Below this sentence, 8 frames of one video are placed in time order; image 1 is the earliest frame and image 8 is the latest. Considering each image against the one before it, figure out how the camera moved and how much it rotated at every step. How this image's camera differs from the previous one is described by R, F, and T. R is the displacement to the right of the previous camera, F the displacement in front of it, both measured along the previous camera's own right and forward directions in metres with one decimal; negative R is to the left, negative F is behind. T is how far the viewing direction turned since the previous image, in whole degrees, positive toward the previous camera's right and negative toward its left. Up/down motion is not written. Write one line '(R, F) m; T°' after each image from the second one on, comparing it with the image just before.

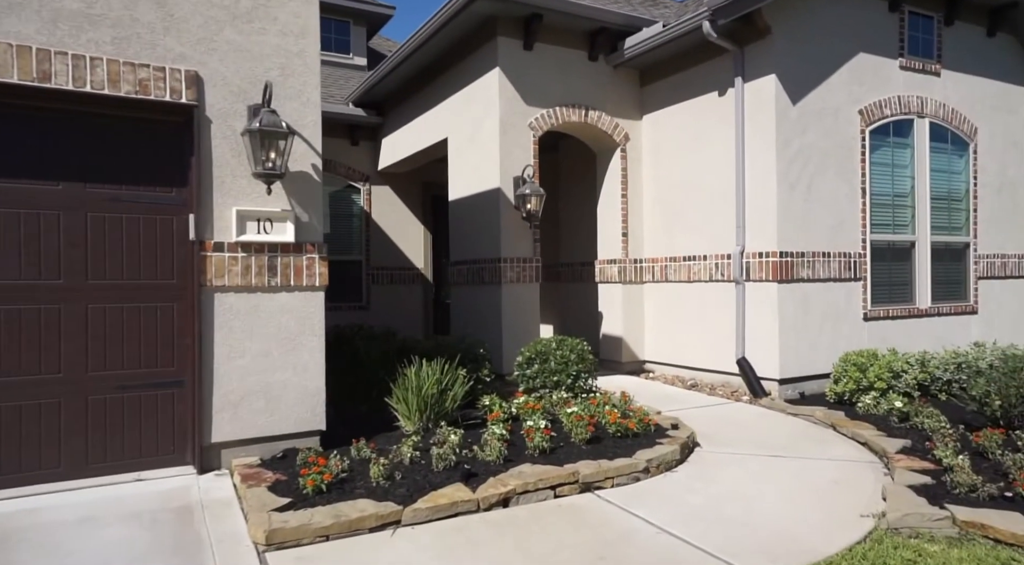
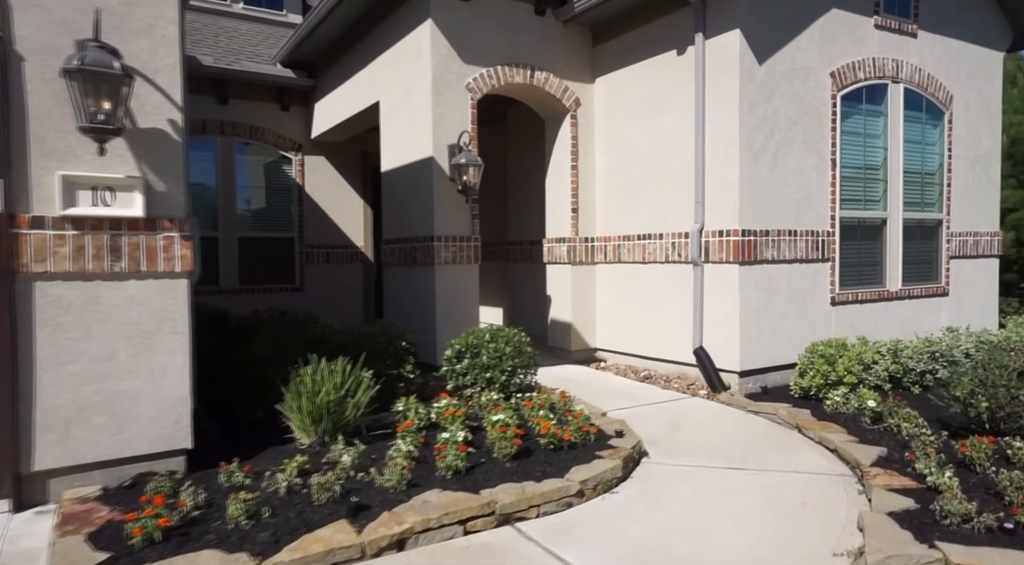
(+0.4, +0.9) m; +3°
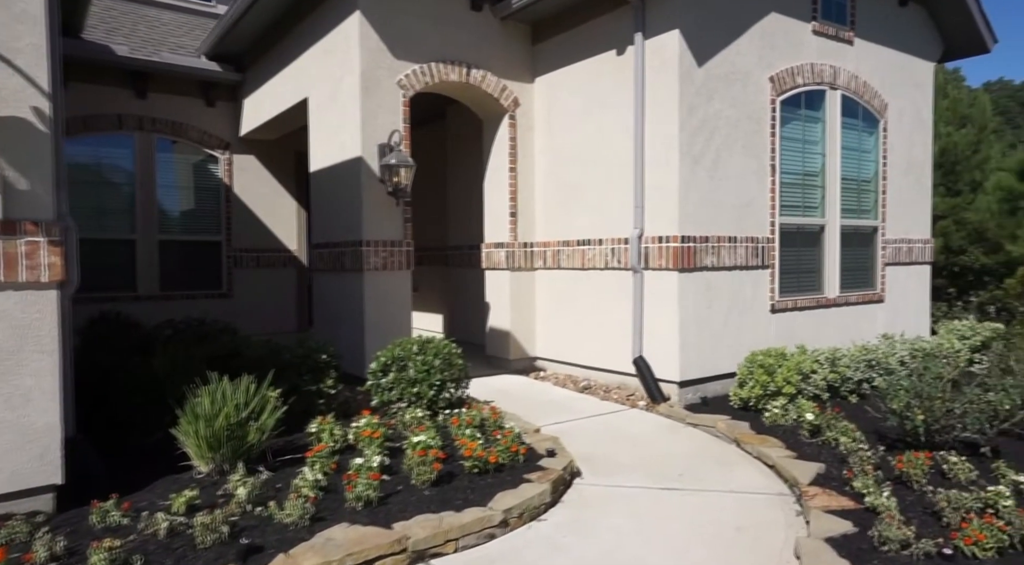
(+0.2, +0.3) m; +4°
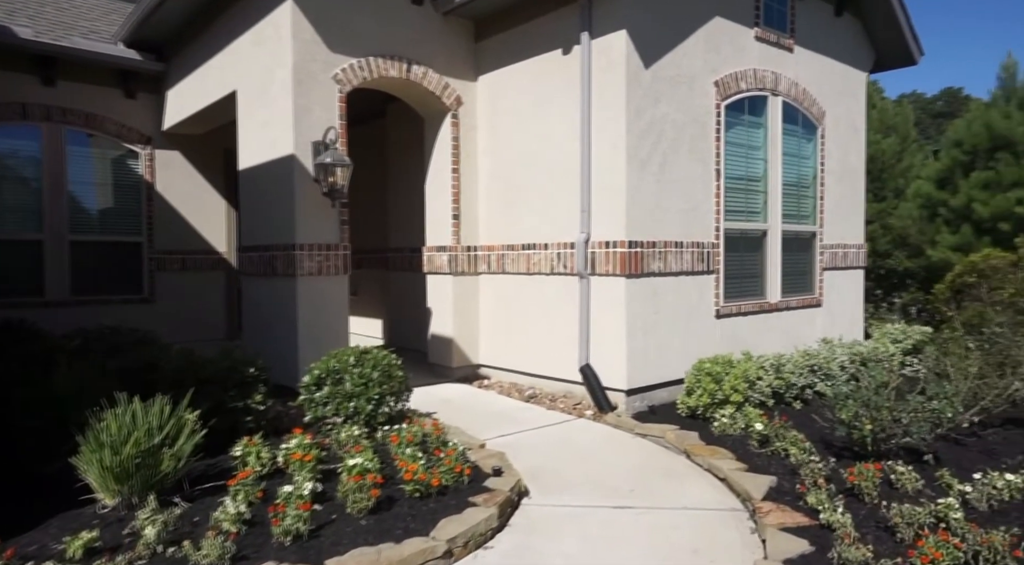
(0.0, +0.3) m; +5°
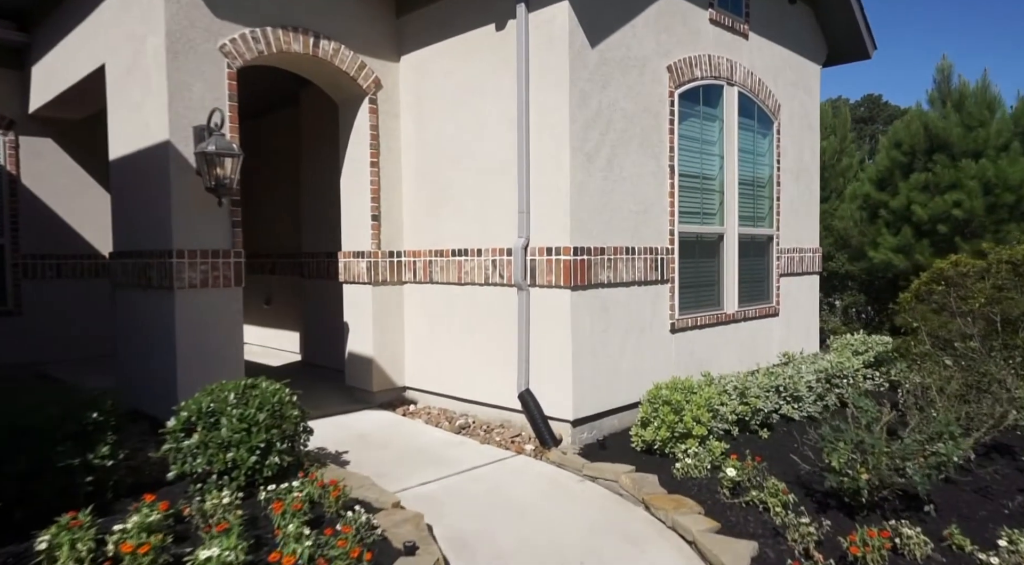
(+0.1, +1.0) m; +5°
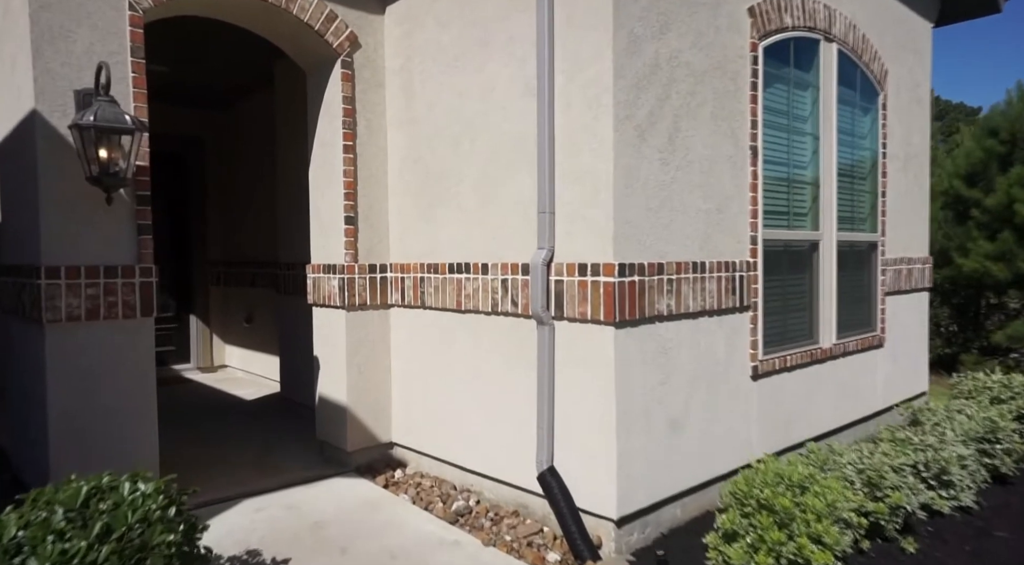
(+0.1, +1.9) m; -3°
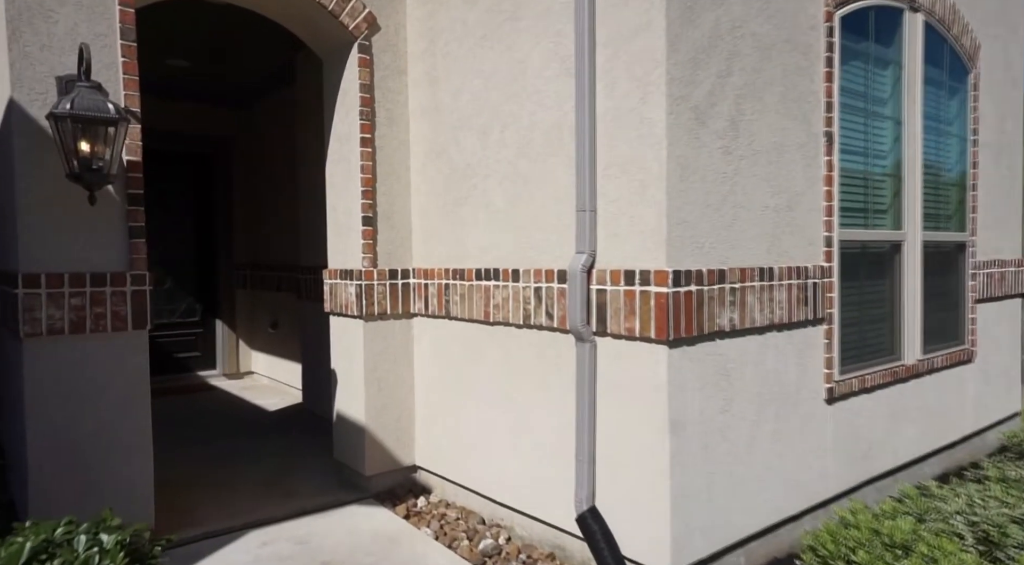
(0.0, +0.6) m; -3°
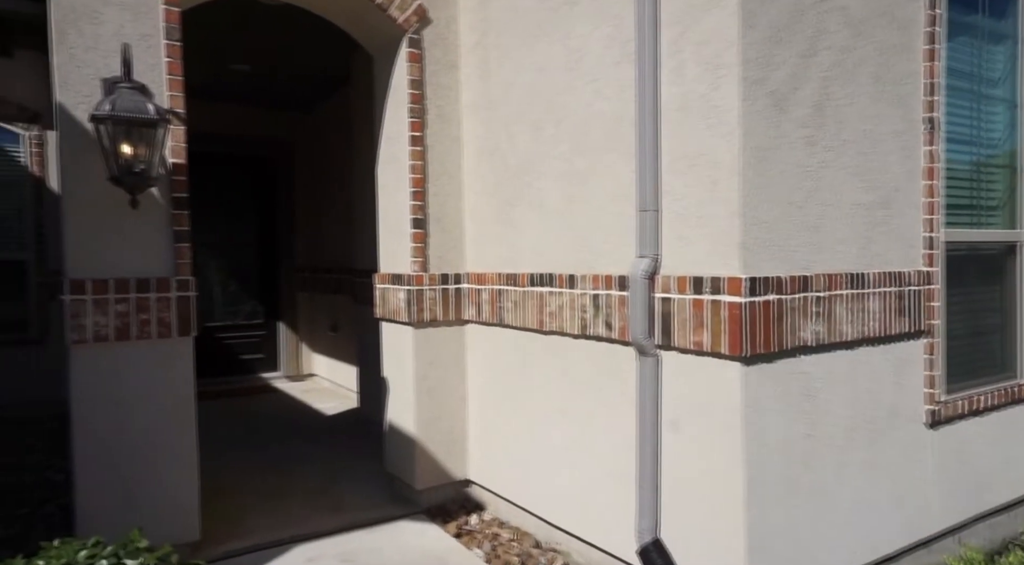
(+0.1, +0.3) m; -6°
